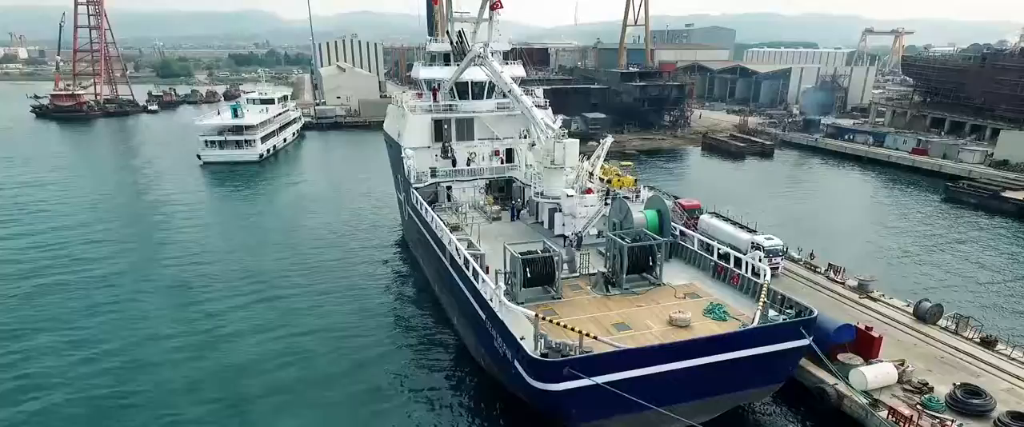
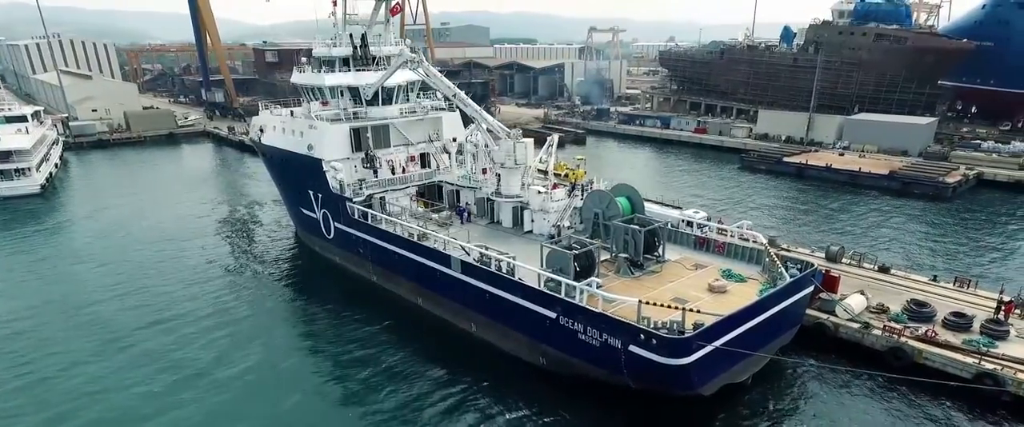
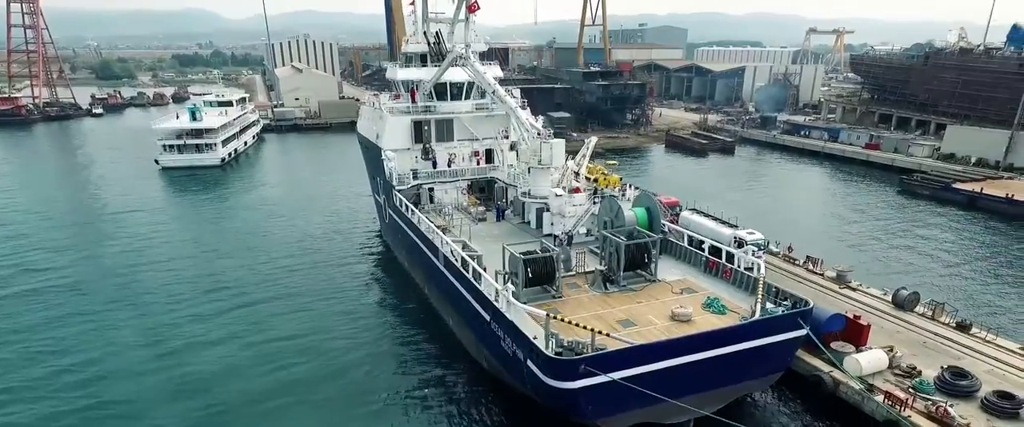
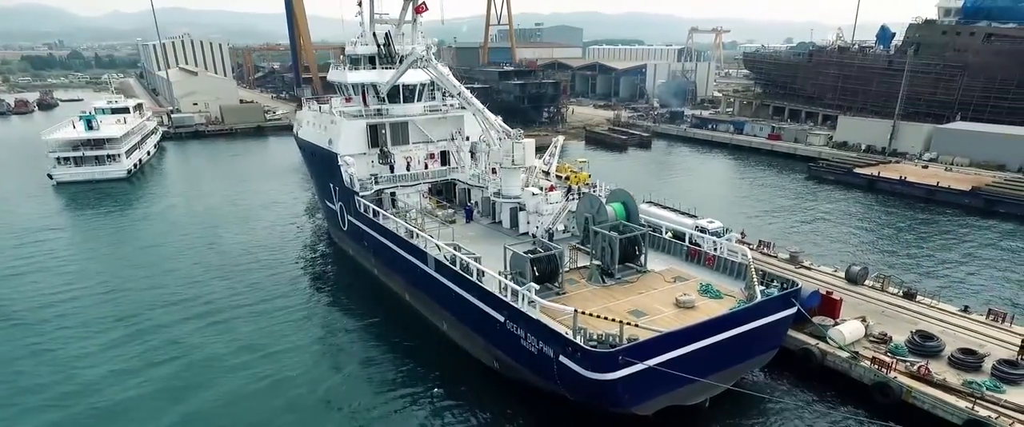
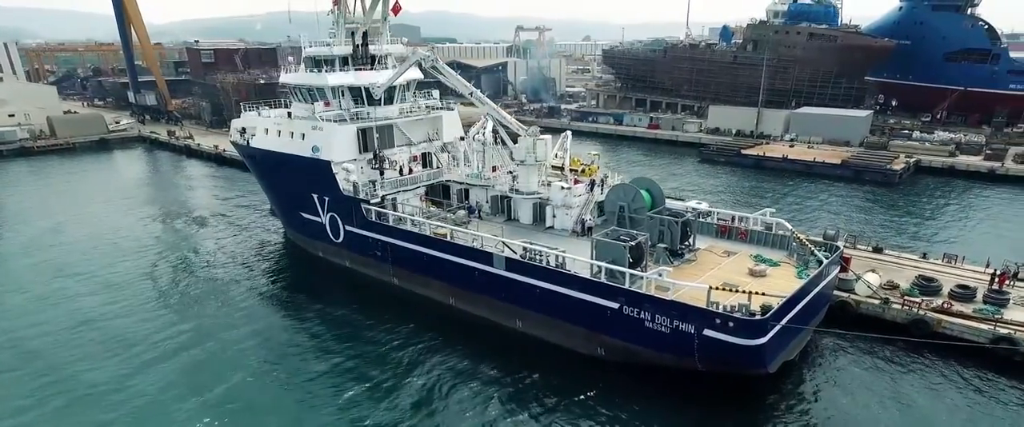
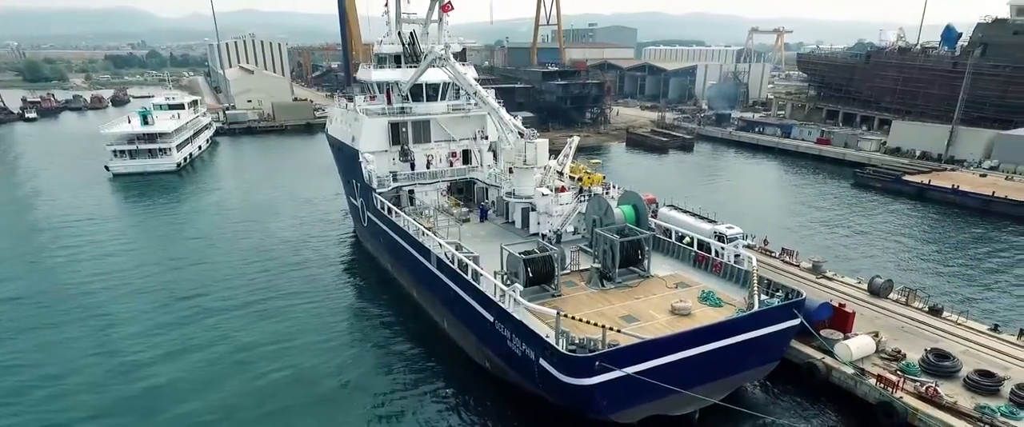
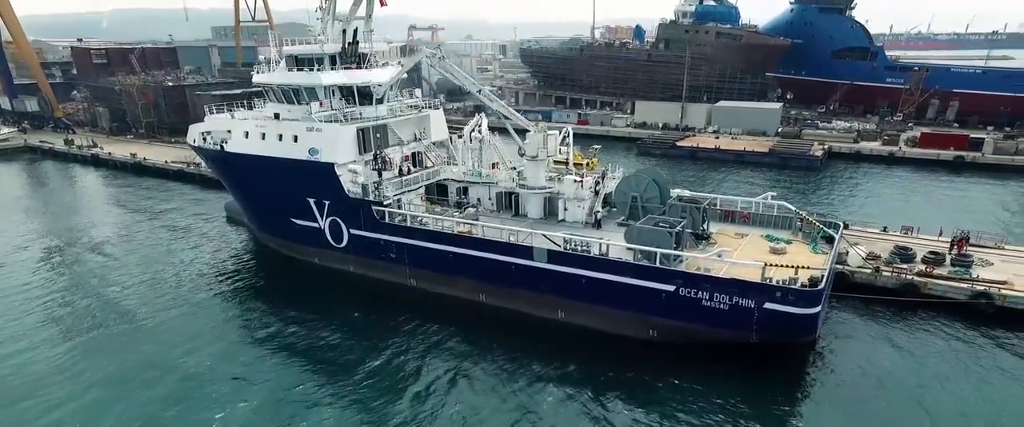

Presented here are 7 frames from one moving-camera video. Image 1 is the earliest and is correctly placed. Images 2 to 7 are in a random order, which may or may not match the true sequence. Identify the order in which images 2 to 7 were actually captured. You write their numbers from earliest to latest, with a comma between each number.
3, 6, 4, 2, 5, 7
